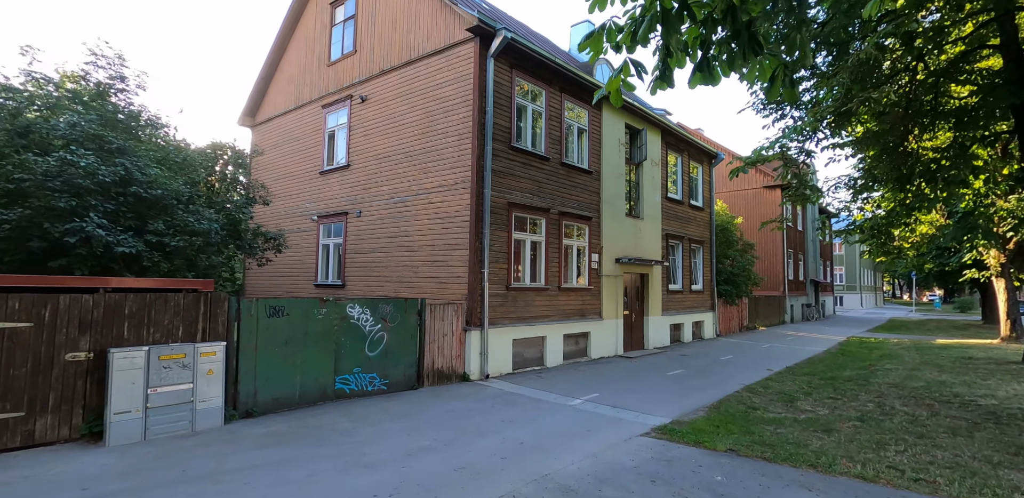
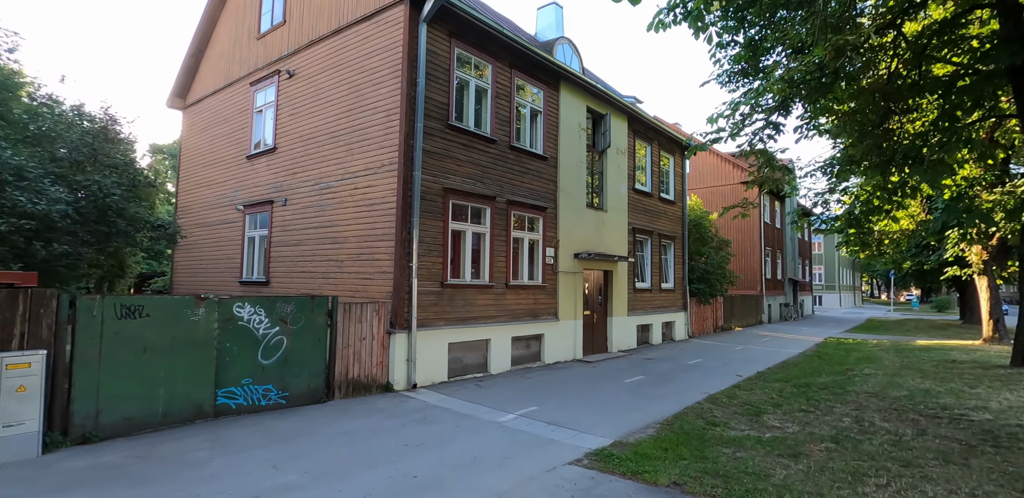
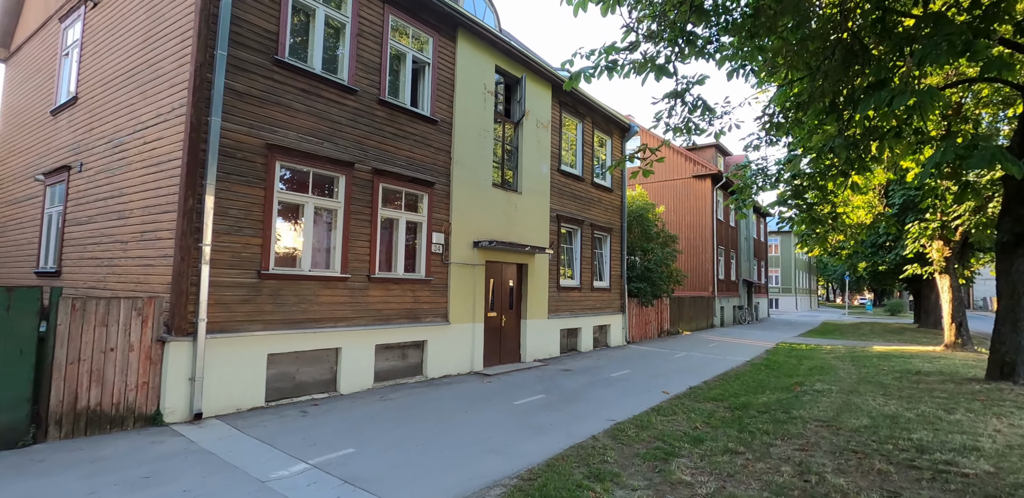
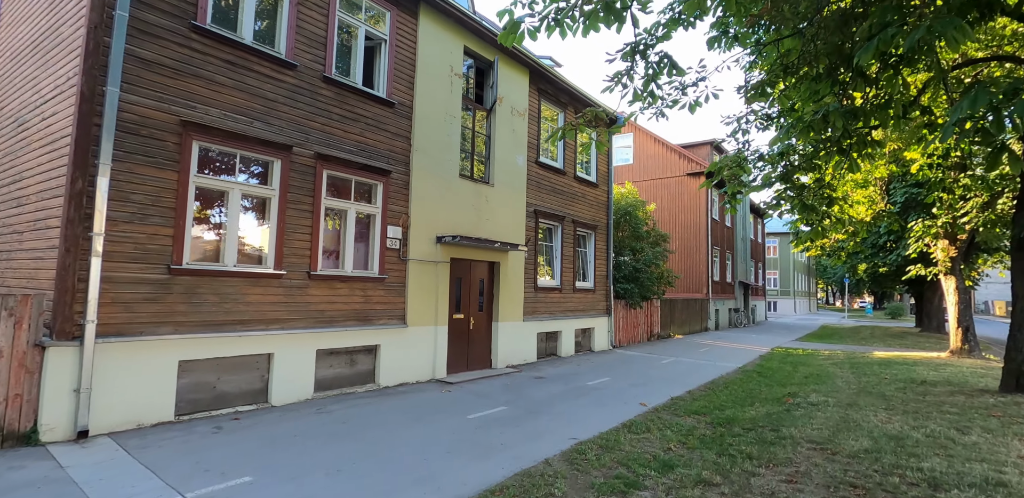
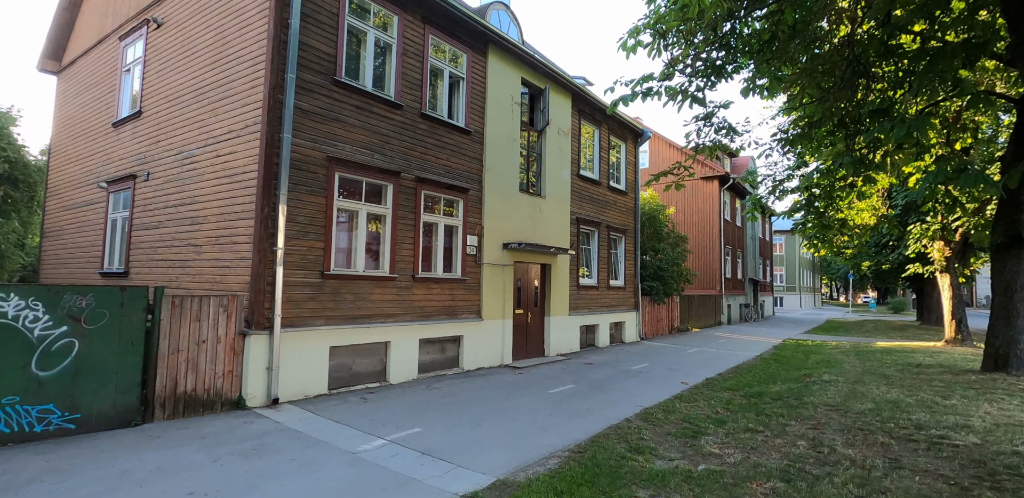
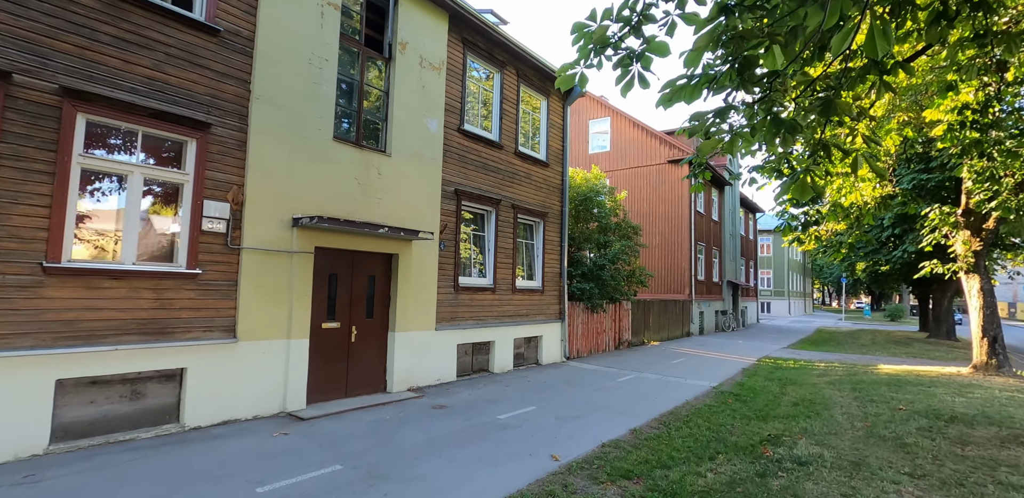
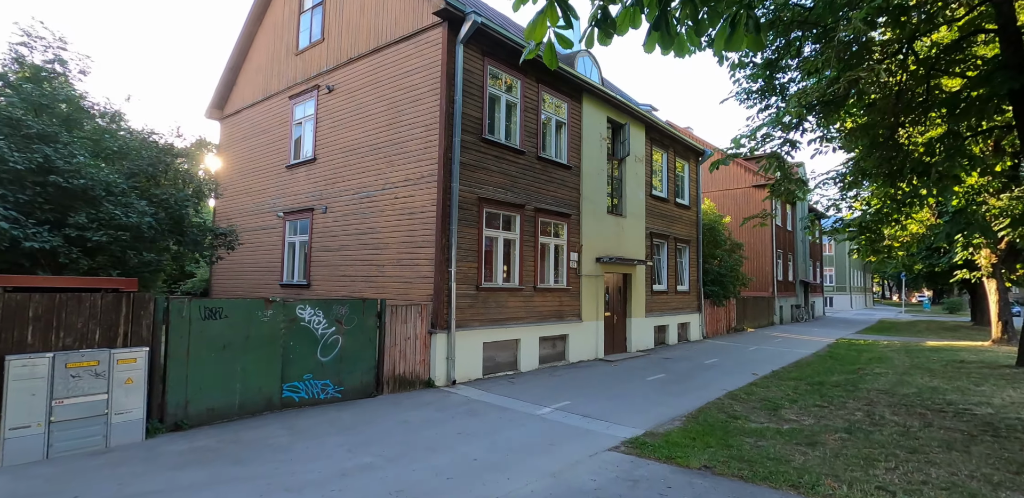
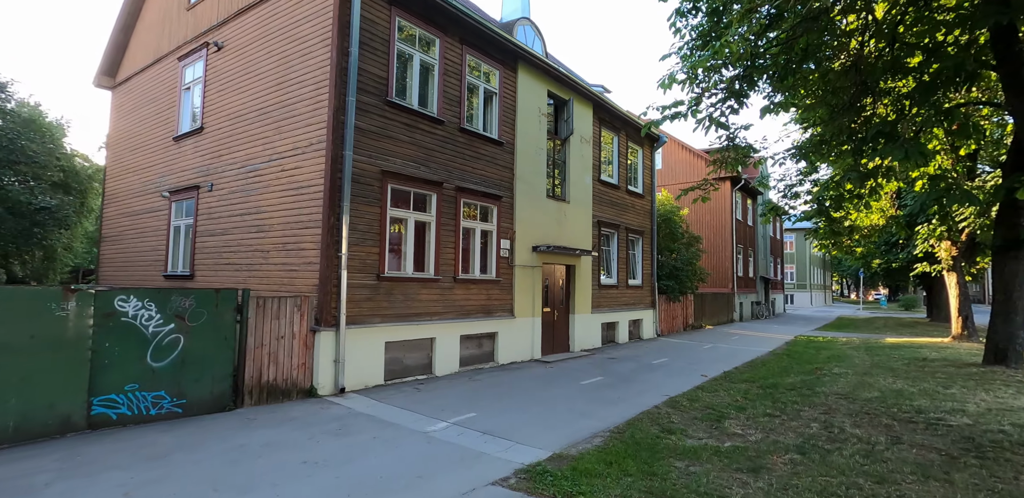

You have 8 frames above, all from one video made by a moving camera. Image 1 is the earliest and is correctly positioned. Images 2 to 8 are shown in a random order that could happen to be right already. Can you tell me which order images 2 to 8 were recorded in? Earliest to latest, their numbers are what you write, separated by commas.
7, 2, 8, 5, 3, 4, 6
